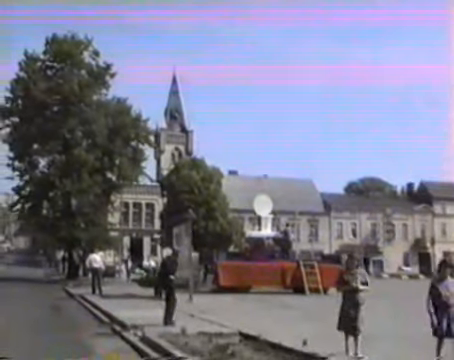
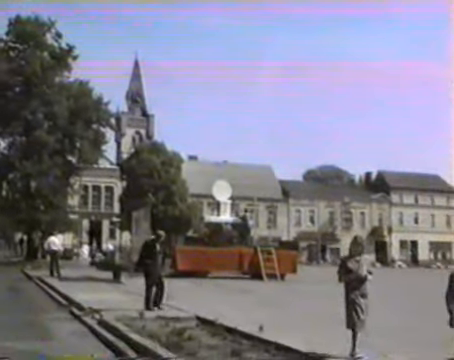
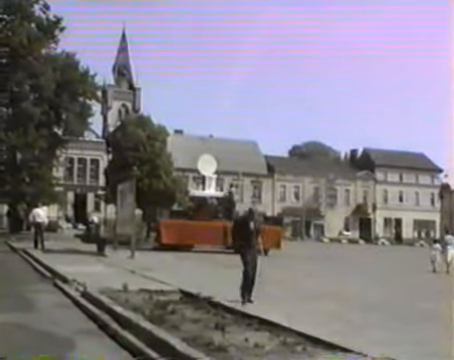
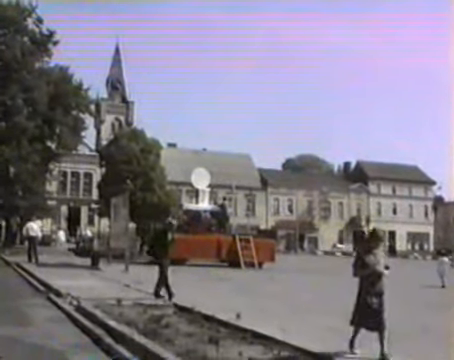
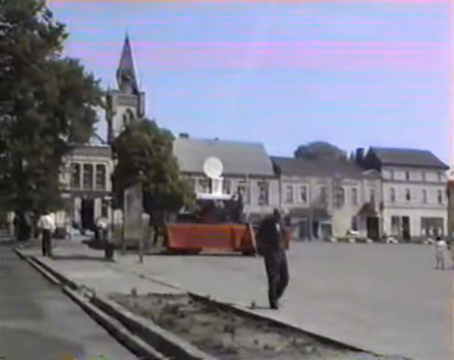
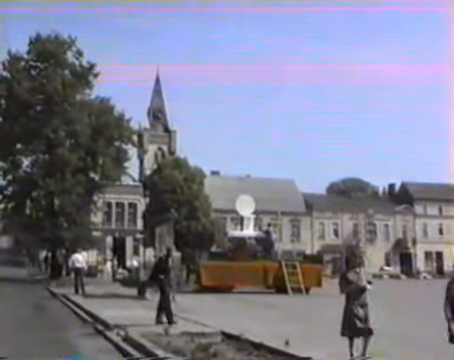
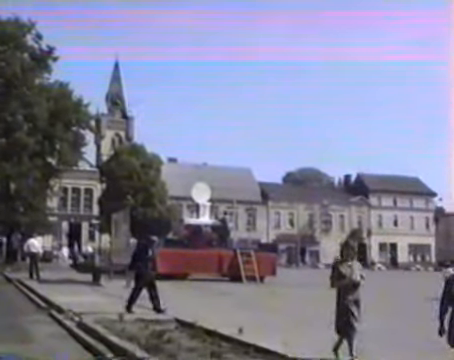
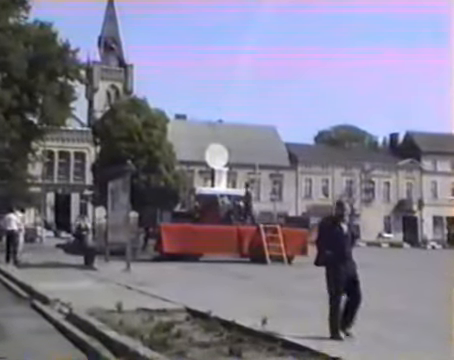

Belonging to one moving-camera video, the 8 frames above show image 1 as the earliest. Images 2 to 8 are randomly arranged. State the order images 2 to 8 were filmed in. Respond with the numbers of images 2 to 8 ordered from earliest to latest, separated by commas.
6, 2, 7, 4, 3, 5, 8
